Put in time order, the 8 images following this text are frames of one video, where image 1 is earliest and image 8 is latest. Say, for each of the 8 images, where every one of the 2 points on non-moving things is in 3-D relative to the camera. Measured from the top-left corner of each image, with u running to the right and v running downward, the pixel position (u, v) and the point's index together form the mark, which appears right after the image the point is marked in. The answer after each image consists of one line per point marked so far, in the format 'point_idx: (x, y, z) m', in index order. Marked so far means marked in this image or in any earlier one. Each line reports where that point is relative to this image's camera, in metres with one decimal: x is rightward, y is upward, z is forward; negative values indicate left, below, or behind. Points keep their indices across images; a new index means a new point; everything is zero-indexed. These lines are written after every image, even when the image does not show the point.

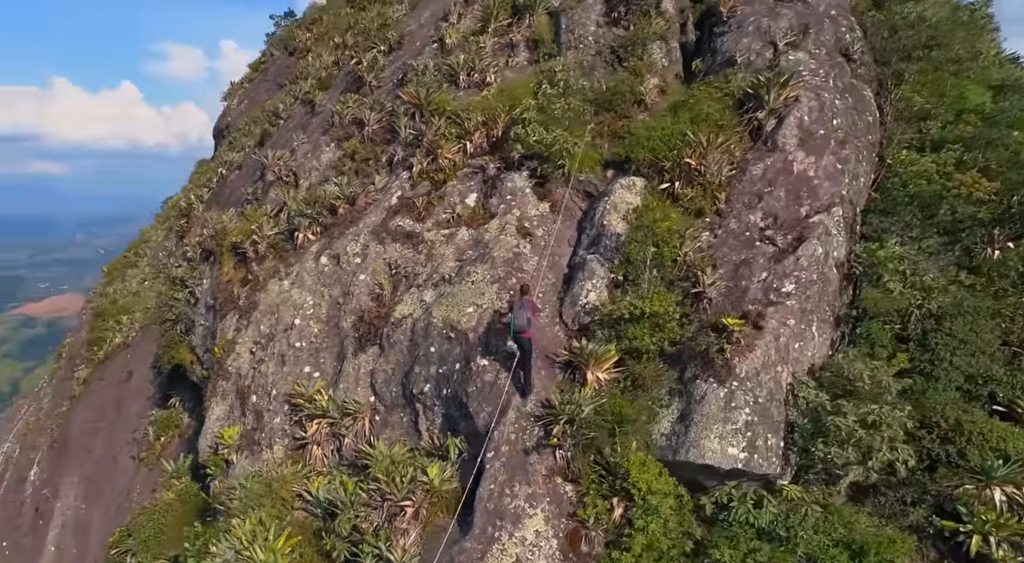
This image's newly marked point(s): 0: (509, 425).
0: (-0.1, -2.3, +10.0) m
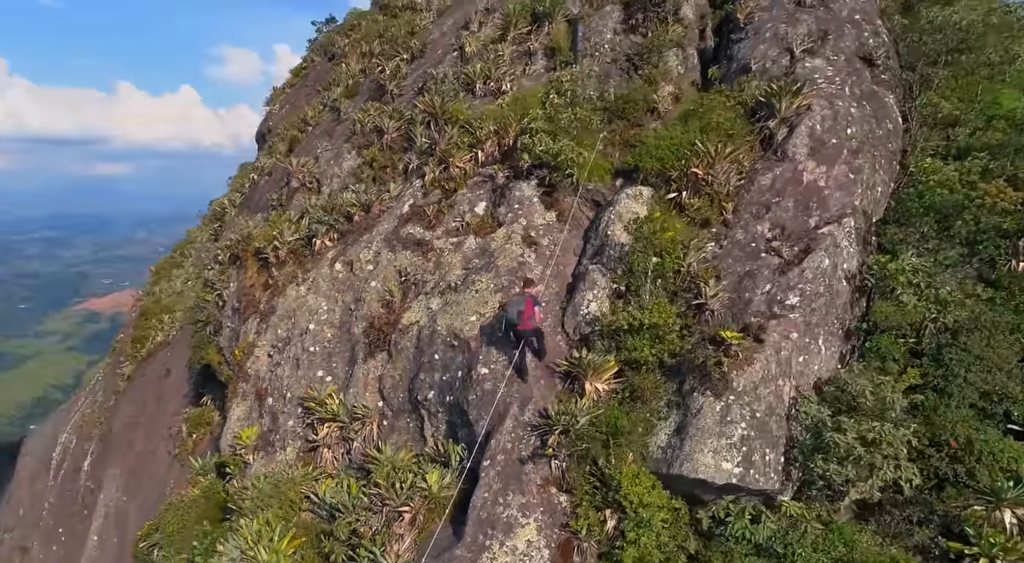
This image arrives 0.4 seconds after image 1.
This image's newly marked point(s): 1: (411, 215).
0: (-0.1, -2.5, +10.1) m
1: (-2.4, +1.5, +14.3) m
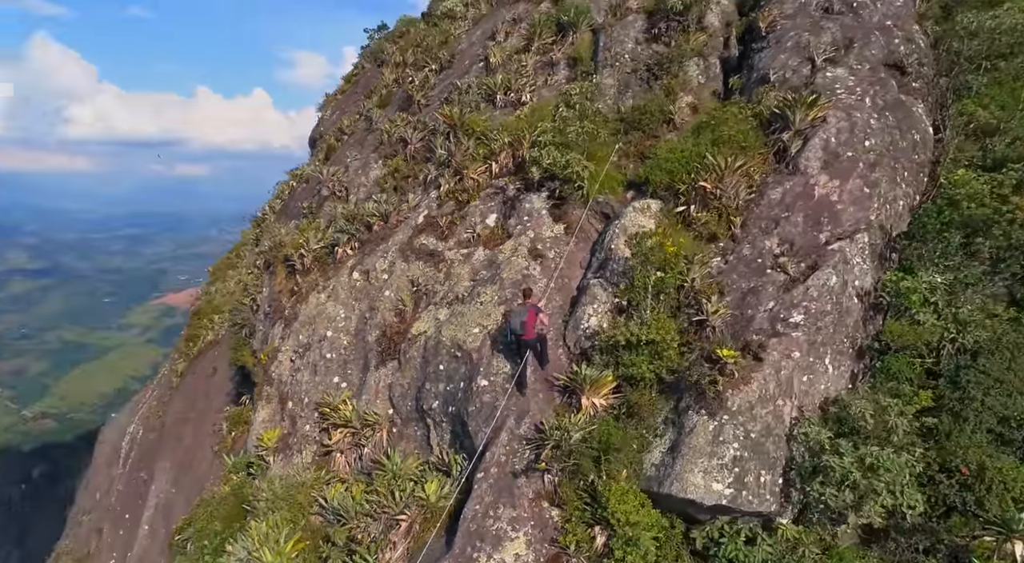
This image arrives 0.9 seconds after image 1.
0: (-0.2, -2.7, +10.1) m
1: (-2.1, +1.3, +14.6) m
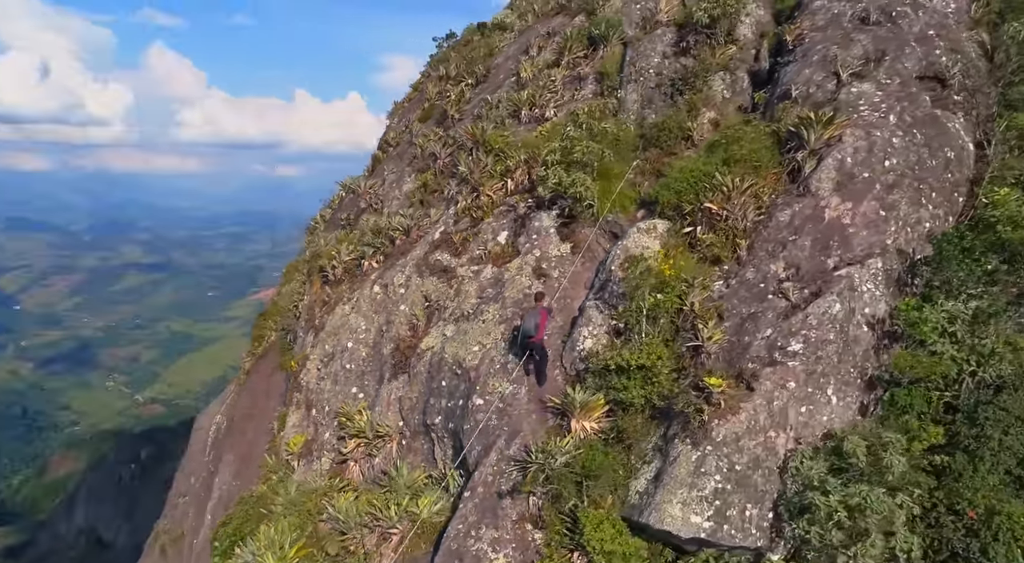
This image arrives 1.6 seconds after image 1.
0: (-0.4, -3.0, +10.3) m
1: (-1.7, +0.9, +14.9) m
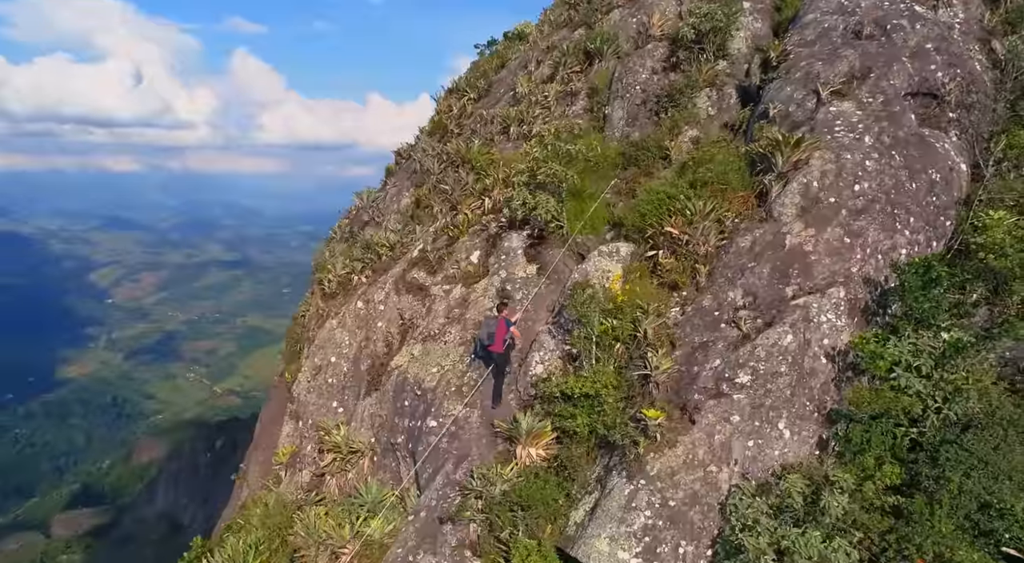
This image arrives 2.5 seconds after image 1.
0: (-1.3, -3.4, +10.3) m
1: (-2.3, +0.5, +15.0) m
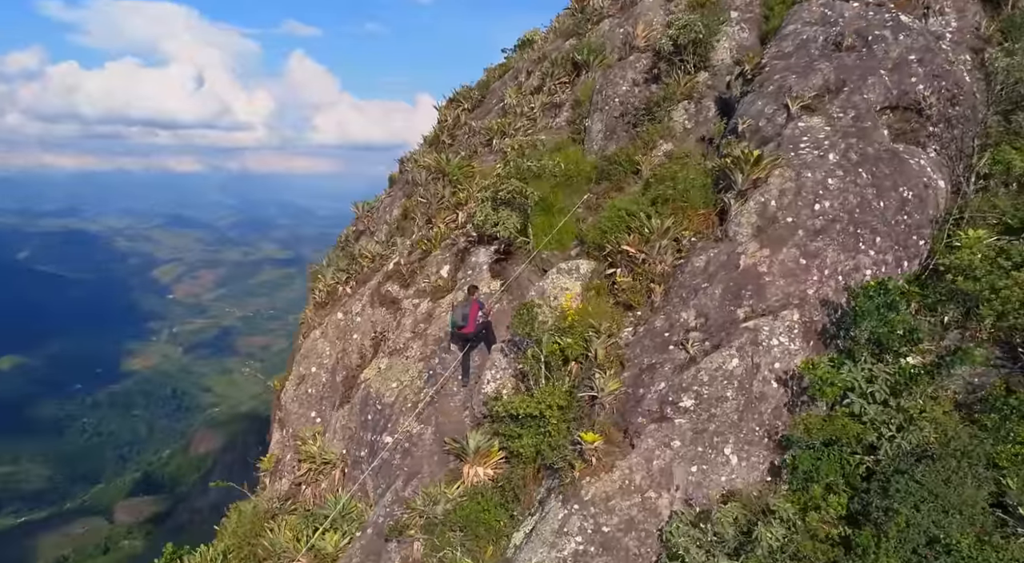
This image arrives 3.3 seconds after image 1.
0: (-2.1, -3.8, +10.3) m
1: (-2.9, +0.2, +15.1) m
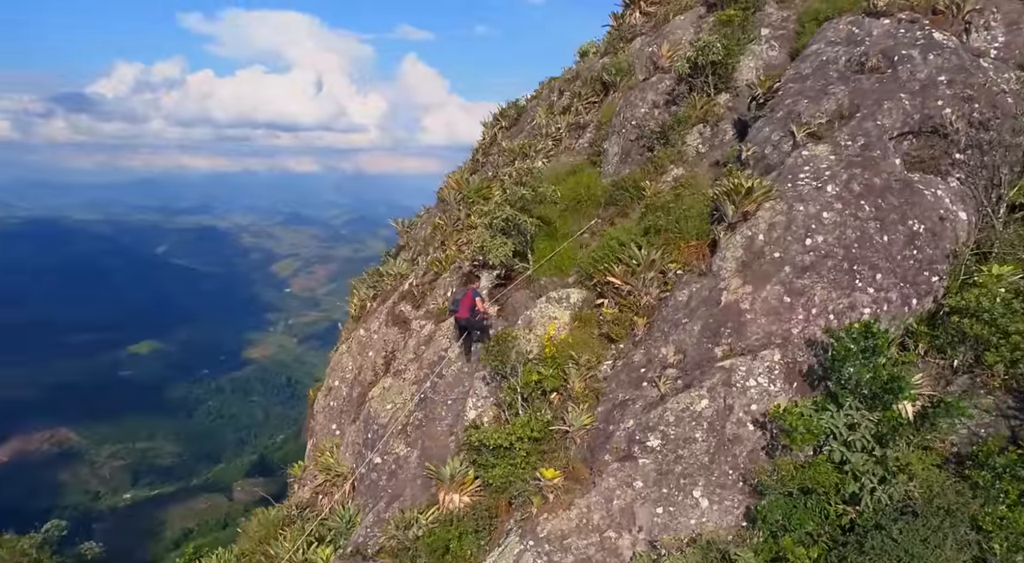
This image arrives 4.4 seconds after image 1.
0: (-2.5, -4.2, +10.7) m
1: (-2.6, -0.3, +15.6) m
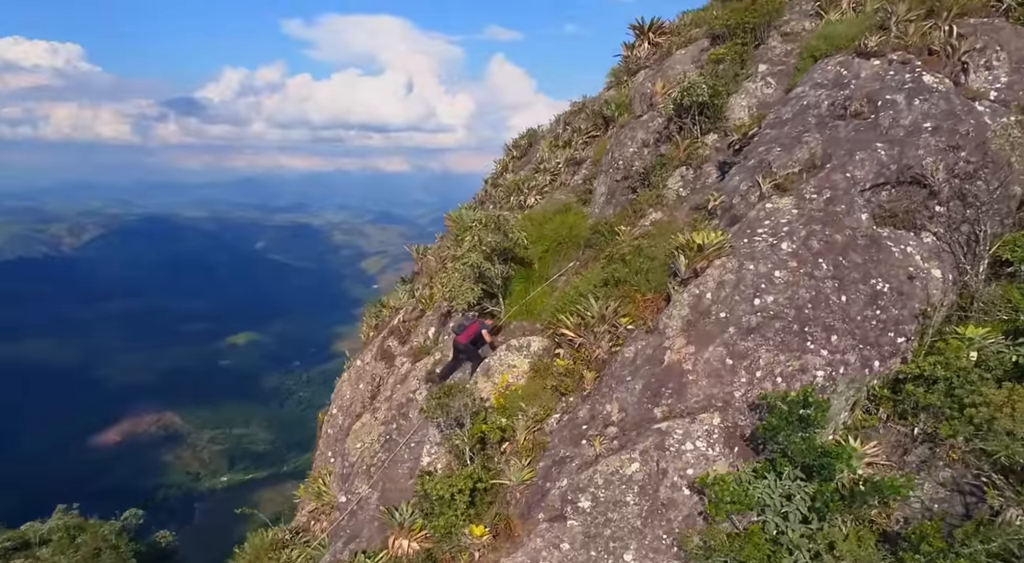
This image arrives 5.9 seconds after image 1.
0: (-3.4, -5.1, +11.1) m
1: (-3.0, -1.2, +16.0) m
